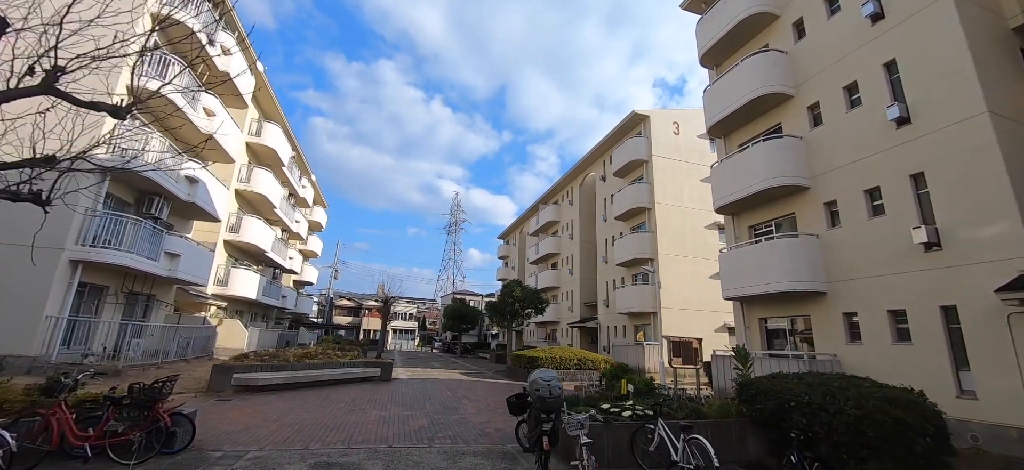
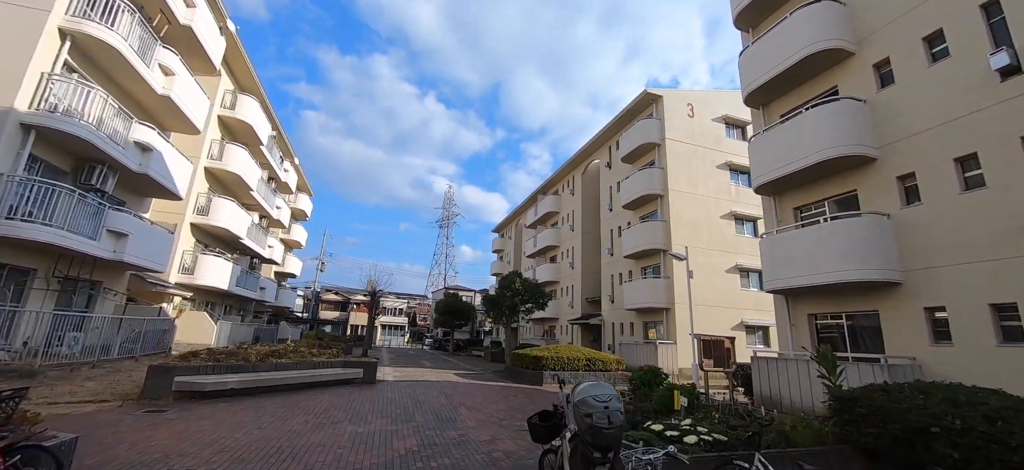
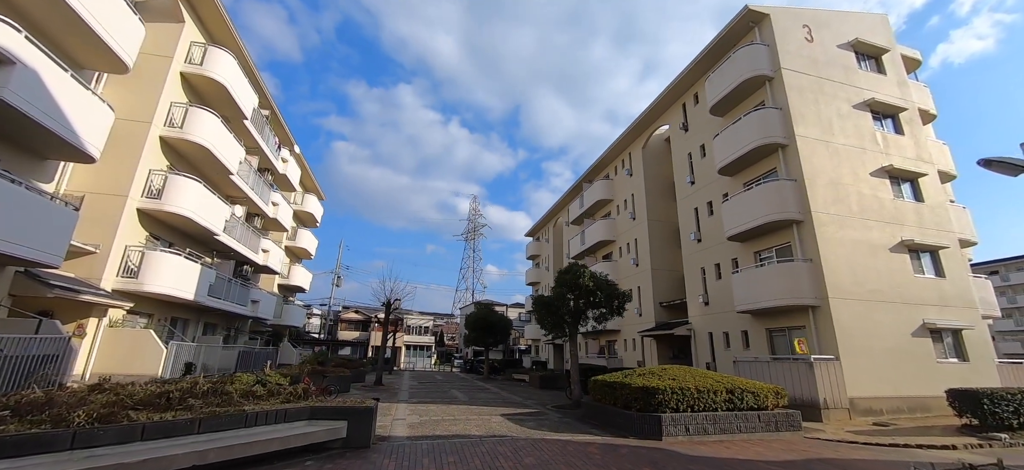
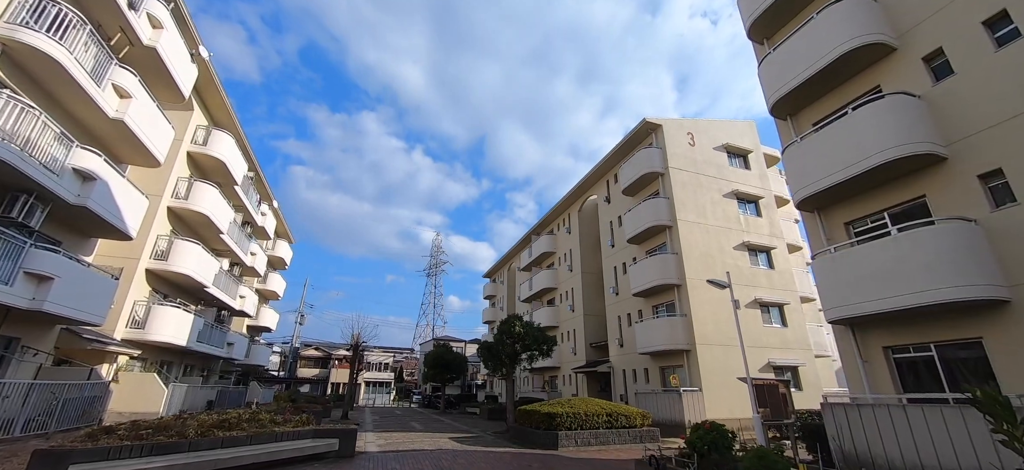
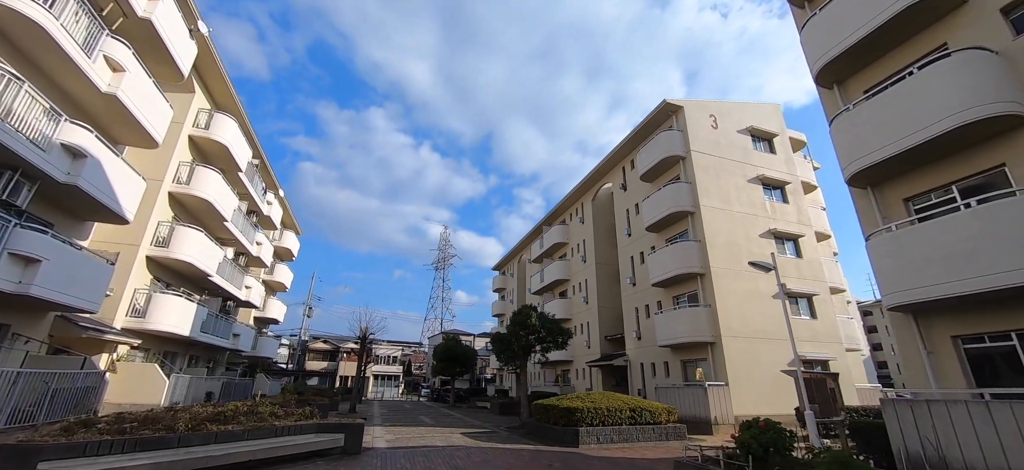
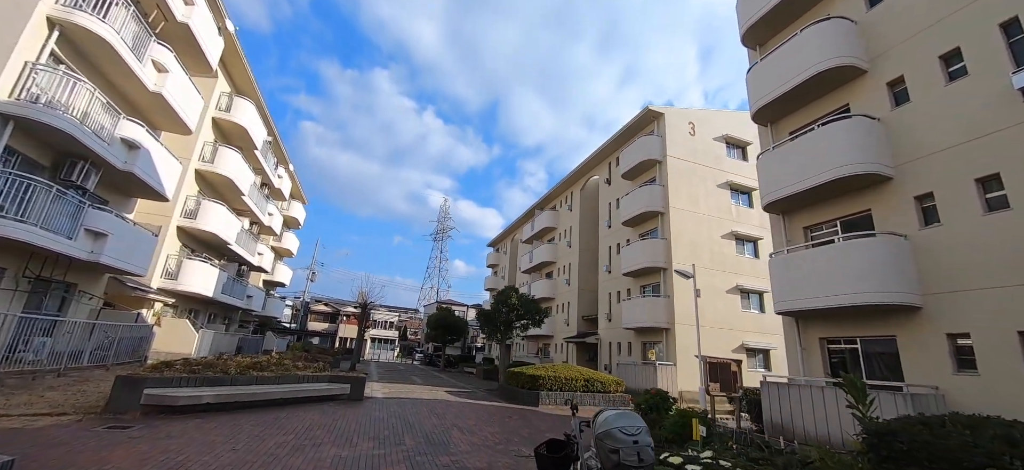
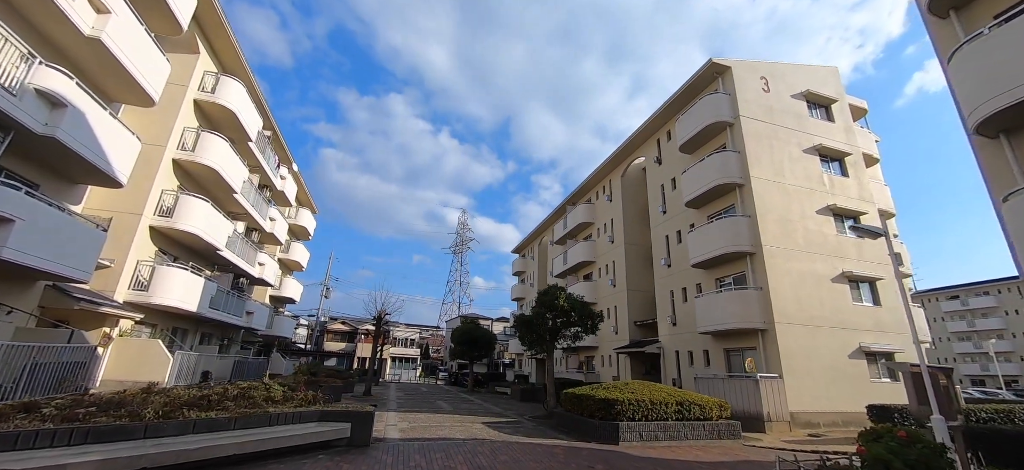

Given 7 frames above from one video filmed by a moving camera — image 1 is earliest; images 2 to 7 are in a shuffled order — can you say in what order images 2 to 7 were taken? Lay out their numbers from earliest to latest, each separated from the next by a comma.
2, 6, 4, 5, 7, 3
